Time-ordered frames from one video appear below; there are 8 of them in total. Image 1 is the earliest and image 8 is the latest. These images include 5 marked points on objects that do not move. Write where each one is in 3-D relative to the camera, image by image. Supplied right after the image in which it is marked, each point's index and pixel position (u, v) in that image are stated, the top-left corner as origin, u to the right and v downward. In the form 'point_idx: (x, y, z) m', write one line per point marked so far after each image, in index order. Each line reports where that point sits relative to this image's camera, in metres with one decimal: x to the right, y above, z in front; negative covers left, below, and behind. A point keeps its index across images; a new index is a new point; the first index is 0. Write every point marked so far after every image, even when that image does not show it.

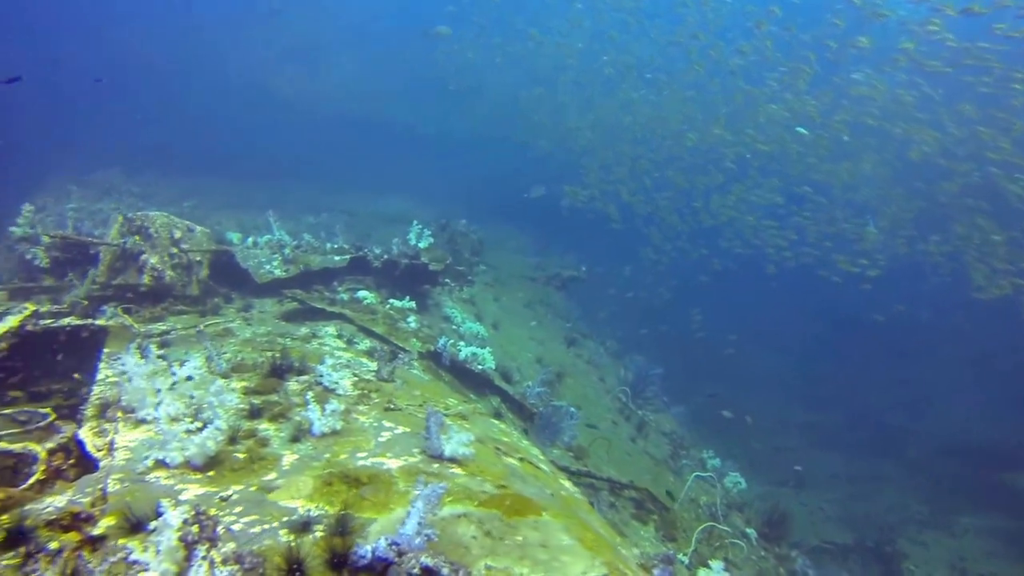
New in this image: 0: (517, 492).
0: (+0.1, -1.8, +6.5) m
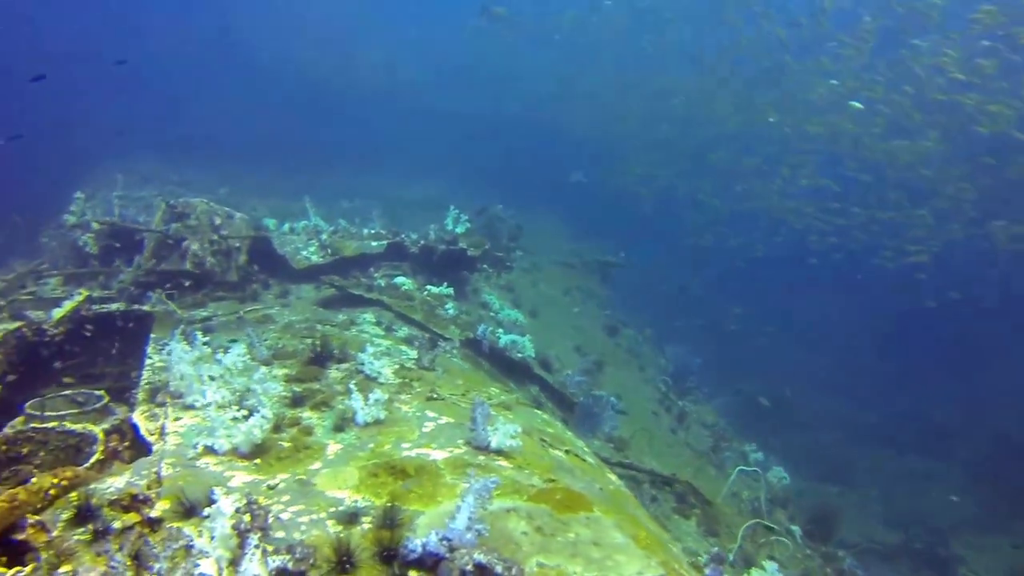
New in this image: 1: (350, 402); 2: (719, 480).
0: (+0.5, -1.7, +6.3) m
1: (-1.6, -1.2, +7.4) m
2: (+4.2, -4.1, +15.3) m
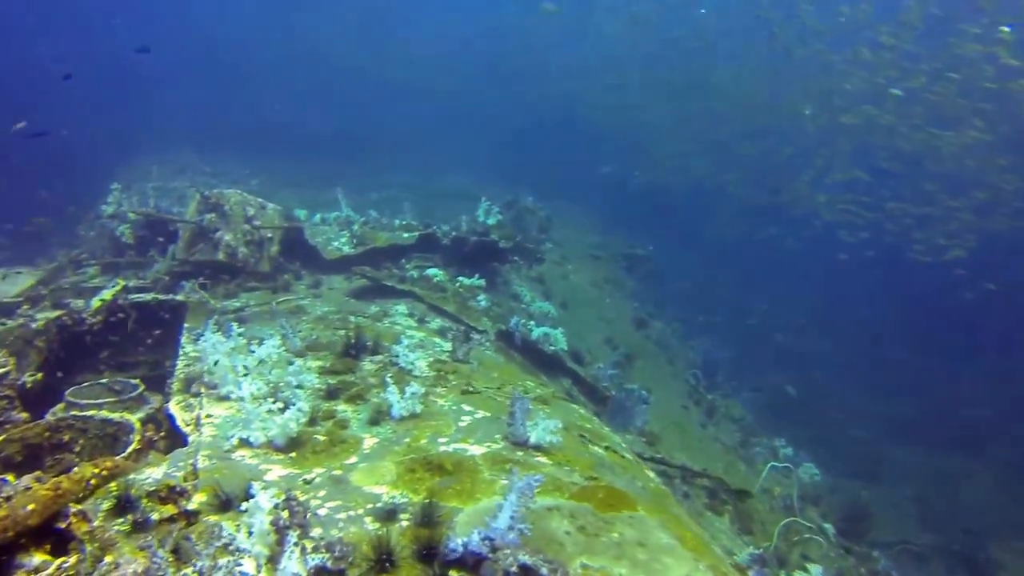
0: (+0.8, -1.7, +6.1) m
1: (-1.2, -1.1, +7.3) m
2: (+4.8, -3.9, +15.0) m
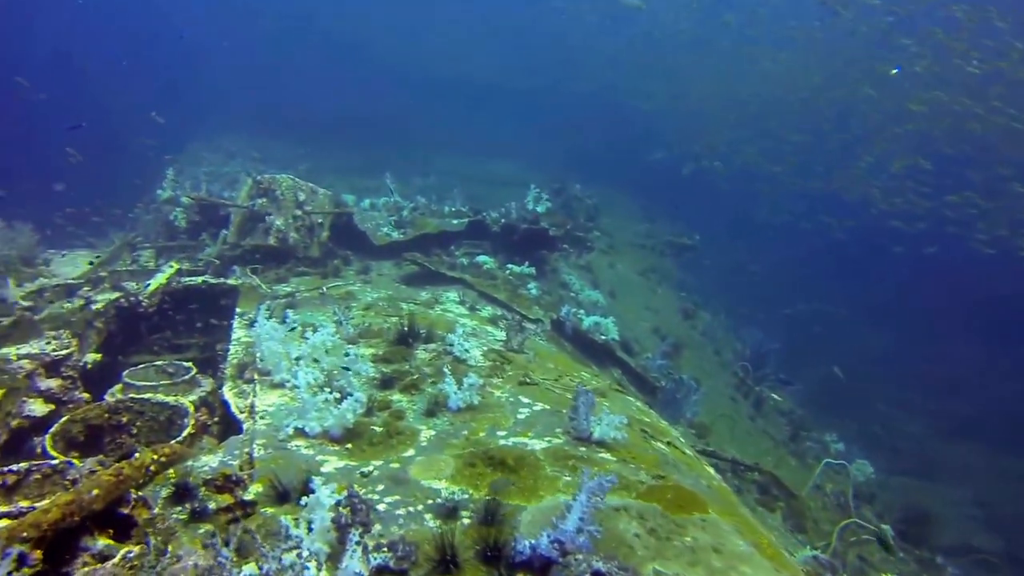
0: (+1.3, -1.6, +5.8) m
1: (-0.7, -0.9, +7.0) m
2: (+5.8, -3.8, +14.5) m
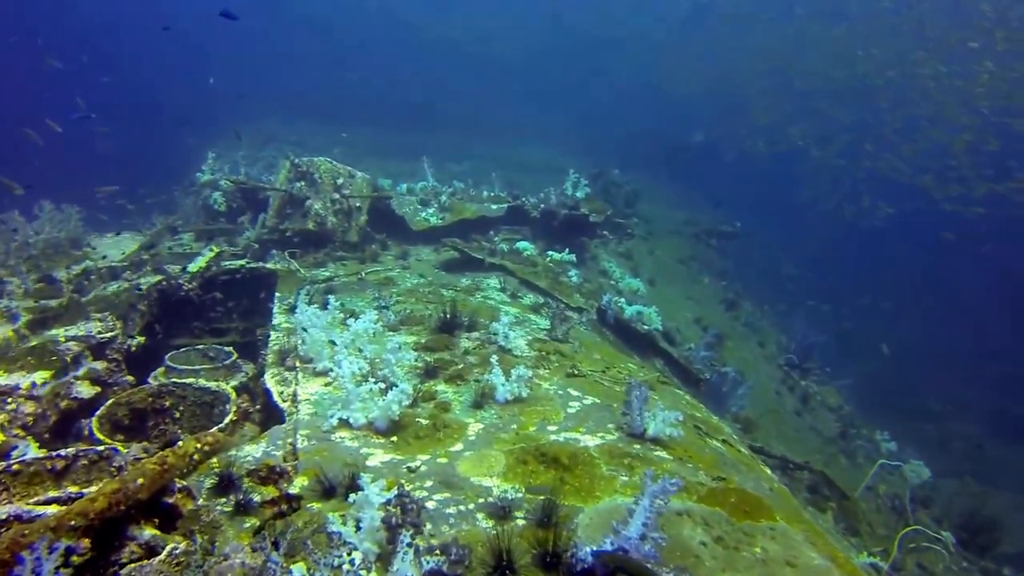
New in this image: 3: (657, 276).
0: (+1.7, -1.5, +5.4) m
1: (-0.2, -0.8, +6.8) m
2: (+6.5, -3.6, +14.0) m
3: (+3.9, +0.3, +19.4) m
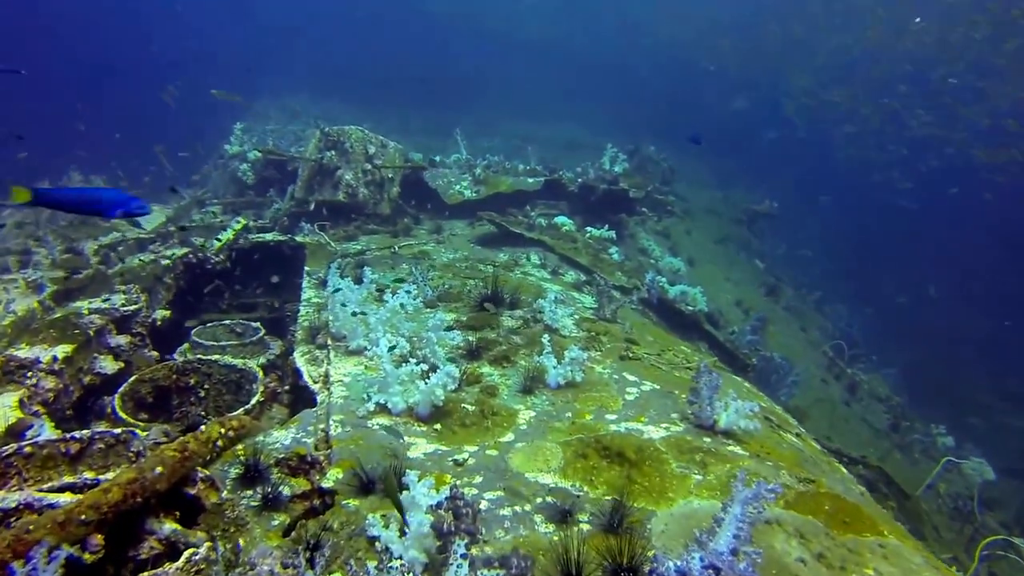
0: (+2.1, -1.3, +4.8) m
1: (+0.2, -0.6, +6.1) m
2: (+7.2, -3.2, +13.2) m
3: (+4.8, +0.9, +18.6) m
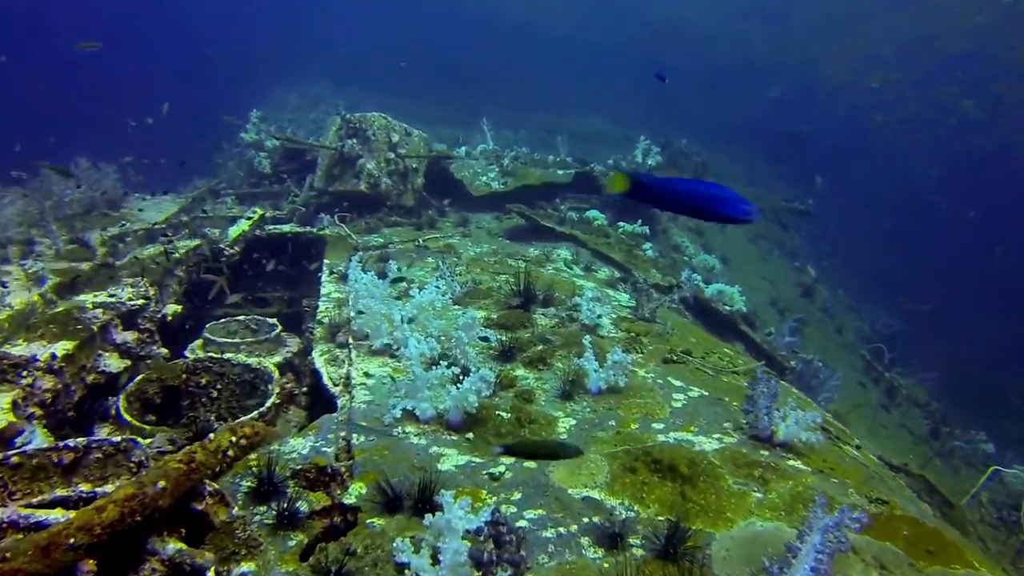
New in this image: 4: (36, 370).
0: (+2.4, -1.3, +4.3) m
1: (+0.5, -0.6, +5.7) m
2: (+7.7, -3.2, +12.5) m
3: (+5.4, +0.9, +18.0) m
4: (-3.5, -0.6, +5.4) m
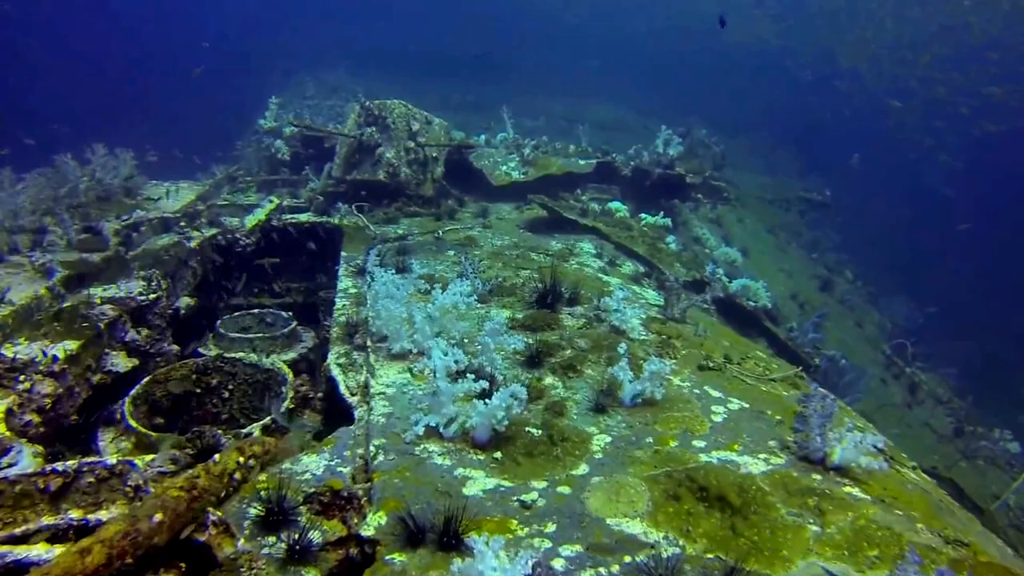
0: (+2.5, -1.4, +3.9) m
1: (+0.7, -0.6, +5.3) m
2: (+7.9, -3.2, +12.1) m
3: (+5.8, +1.1, +17.5) m
4: (-3.3, -0.6, +5.0) m
